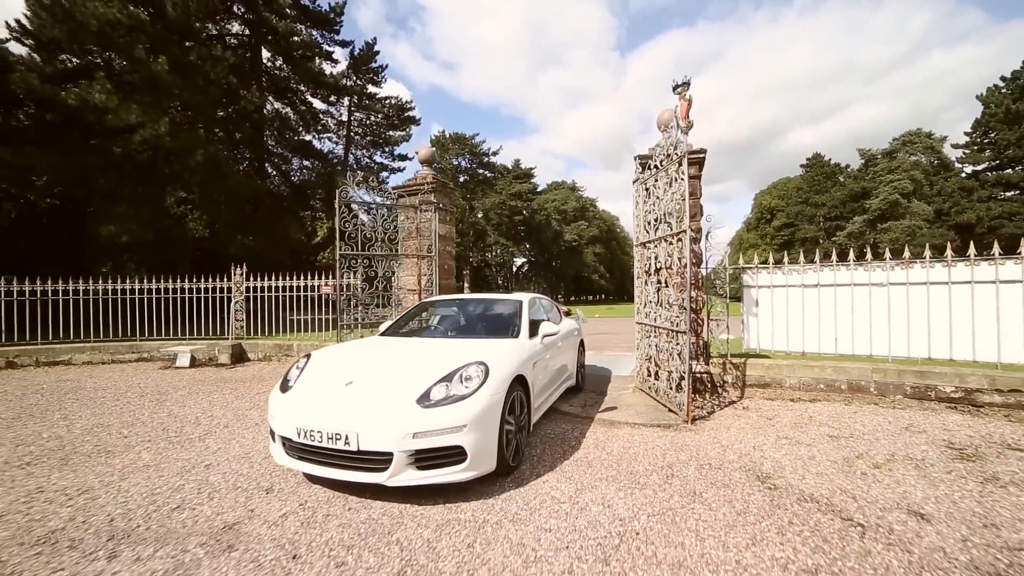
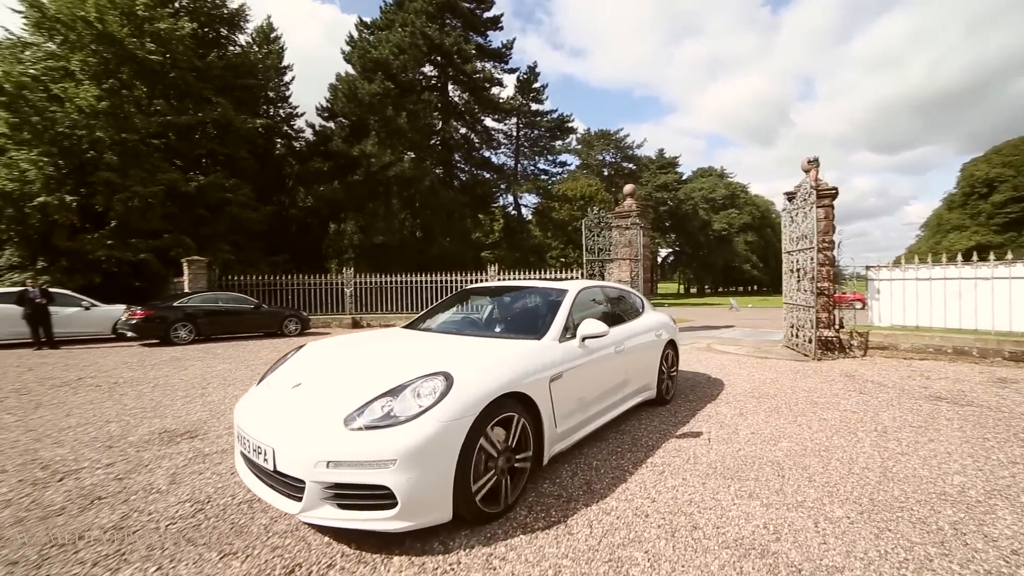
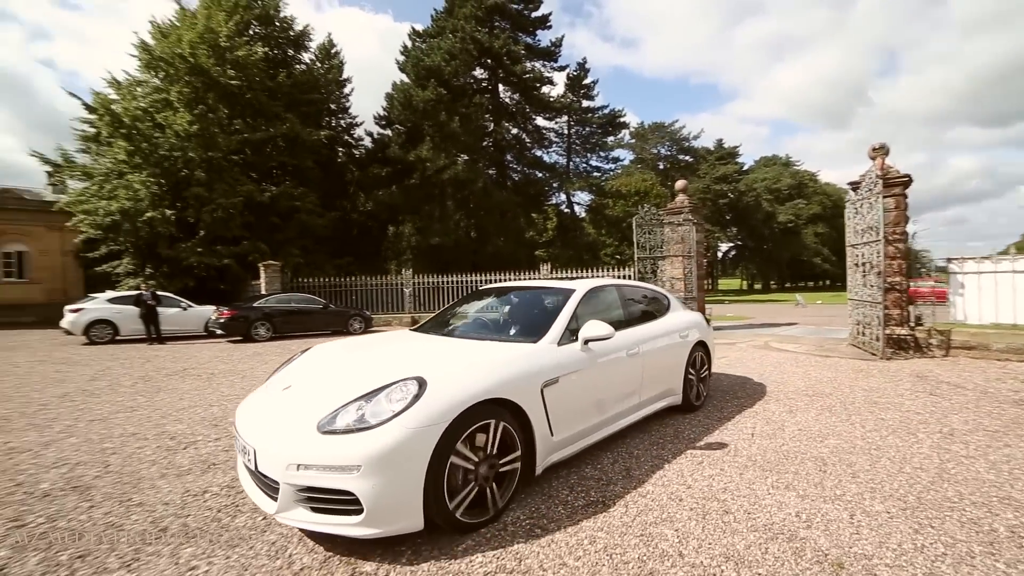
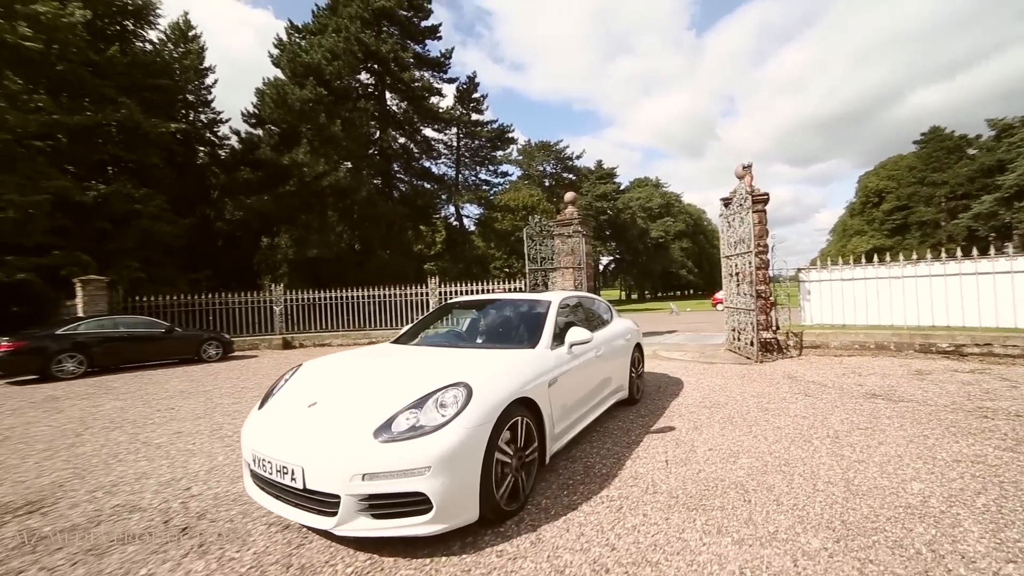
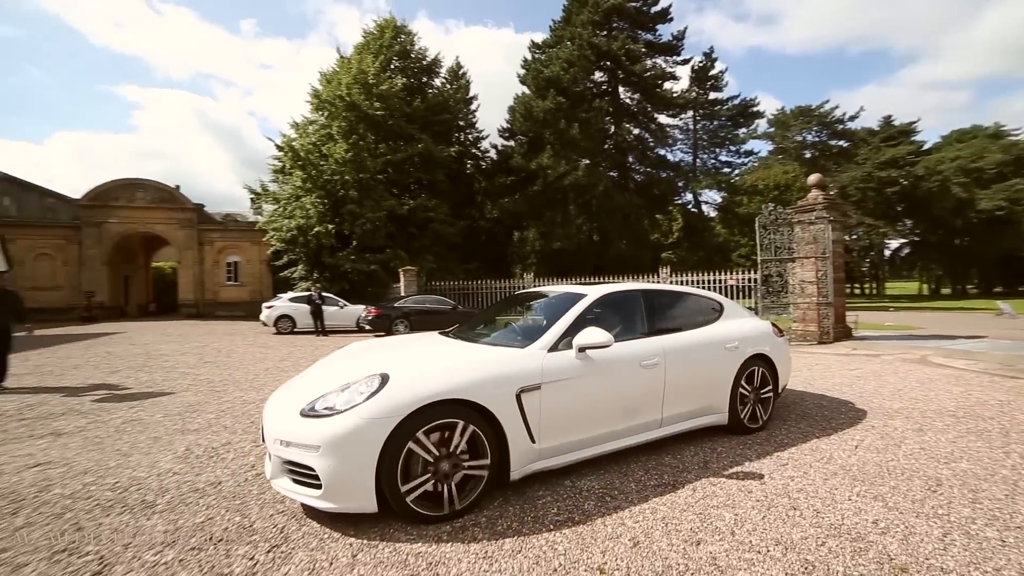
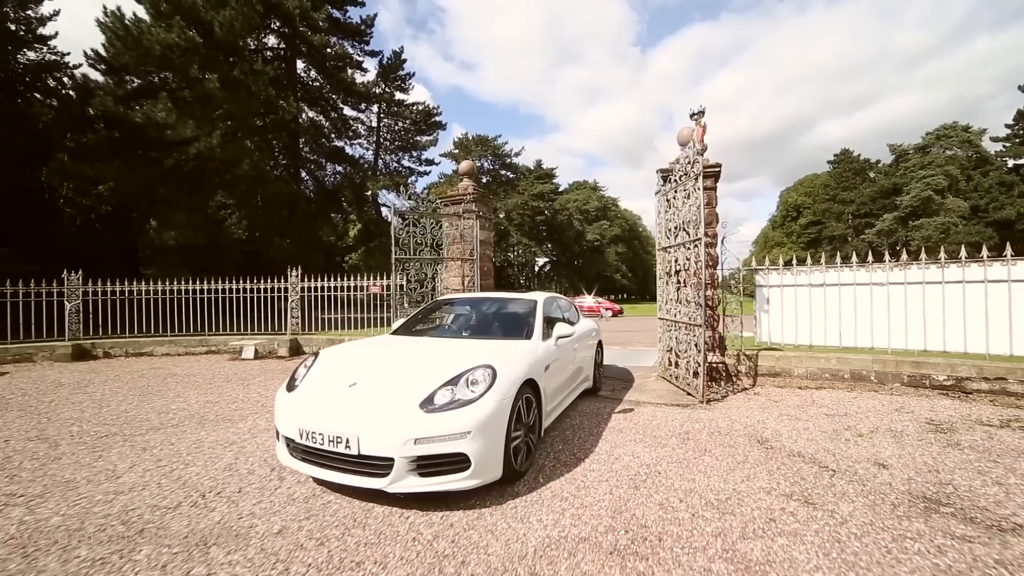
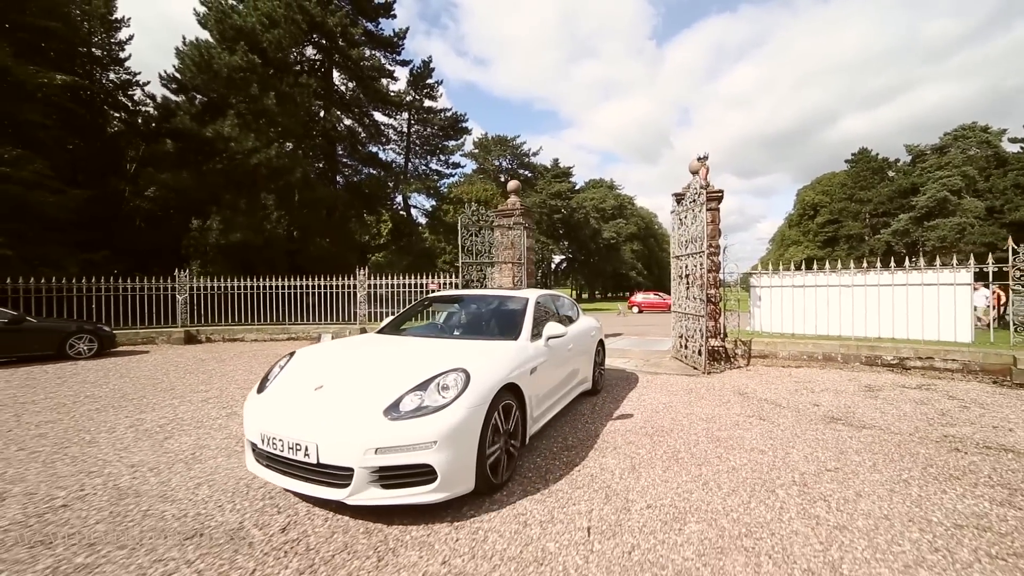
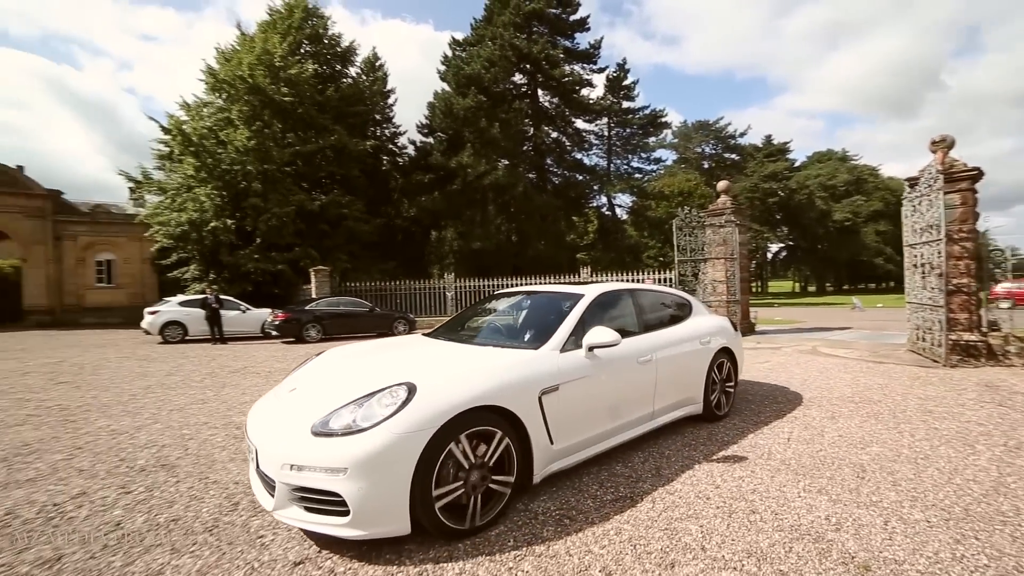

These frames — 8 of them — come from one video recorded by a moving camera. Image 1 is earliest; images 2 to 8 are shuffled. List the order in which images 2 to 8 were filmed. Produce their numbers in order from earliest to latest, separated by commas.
6, 7, 4, 2, 3, 8, 5
